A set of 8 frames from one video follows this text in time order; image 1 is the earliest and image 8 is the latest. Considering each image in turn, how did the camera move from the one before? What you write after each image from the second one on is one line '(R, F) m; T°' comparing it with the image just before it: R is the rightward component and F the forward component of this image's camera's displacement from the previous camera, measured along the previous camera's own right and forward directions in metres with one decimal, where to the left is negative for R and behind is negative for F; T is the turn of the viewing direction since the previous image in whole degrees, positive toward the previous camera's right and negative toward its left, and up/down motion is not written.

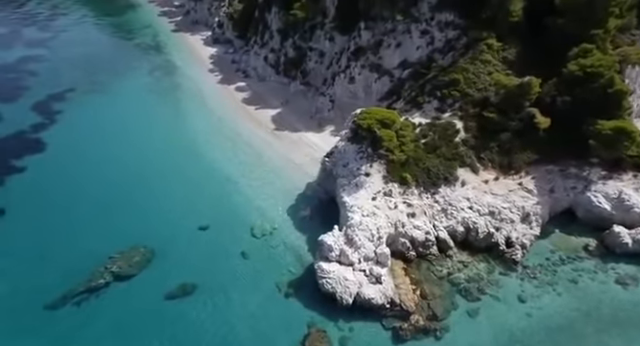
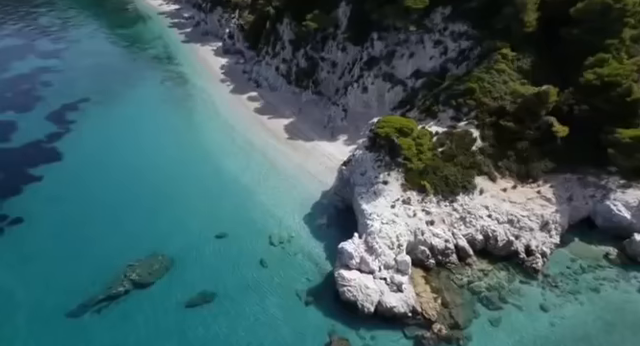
(-0.9, -0.1) m; 0°
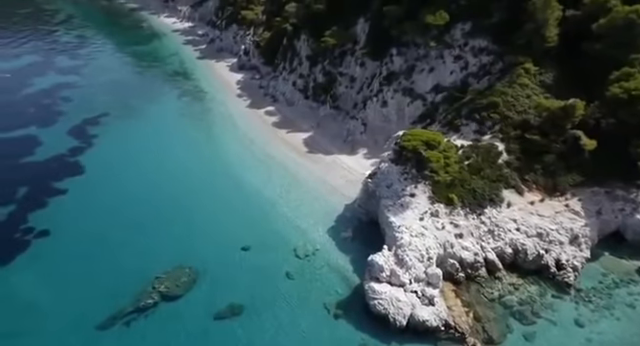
(-1.2, -0.1) m; -1°
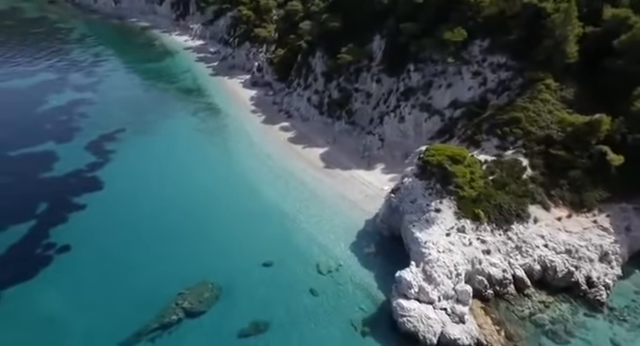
(-1.1, +0.1) m; -1°
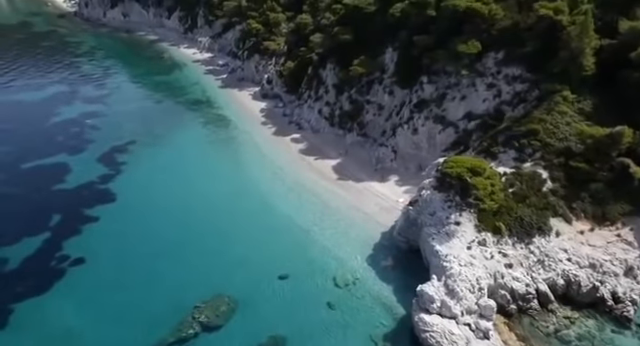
(-0.8, +0.2) m; 0°
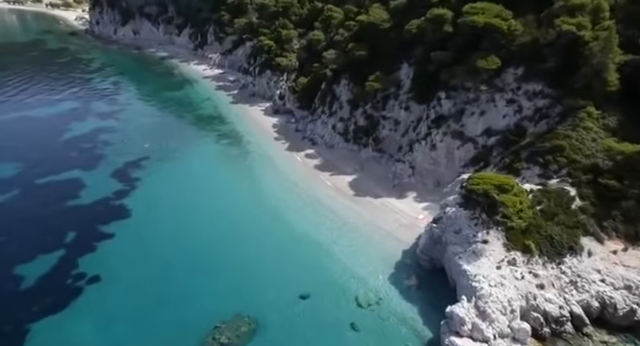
(-1.0, +0.4) m; -1°
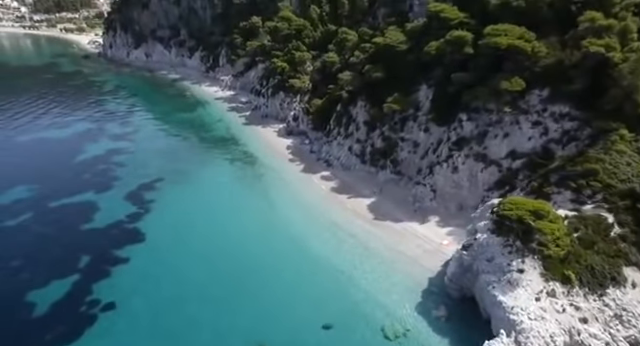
(-1.0, +0.7) m; -1°
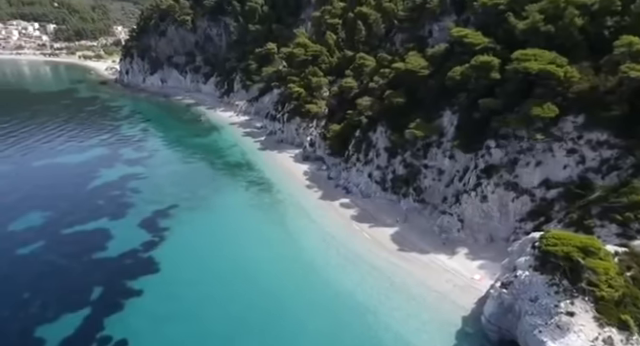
(-0.9, +1.1) m; -1°
